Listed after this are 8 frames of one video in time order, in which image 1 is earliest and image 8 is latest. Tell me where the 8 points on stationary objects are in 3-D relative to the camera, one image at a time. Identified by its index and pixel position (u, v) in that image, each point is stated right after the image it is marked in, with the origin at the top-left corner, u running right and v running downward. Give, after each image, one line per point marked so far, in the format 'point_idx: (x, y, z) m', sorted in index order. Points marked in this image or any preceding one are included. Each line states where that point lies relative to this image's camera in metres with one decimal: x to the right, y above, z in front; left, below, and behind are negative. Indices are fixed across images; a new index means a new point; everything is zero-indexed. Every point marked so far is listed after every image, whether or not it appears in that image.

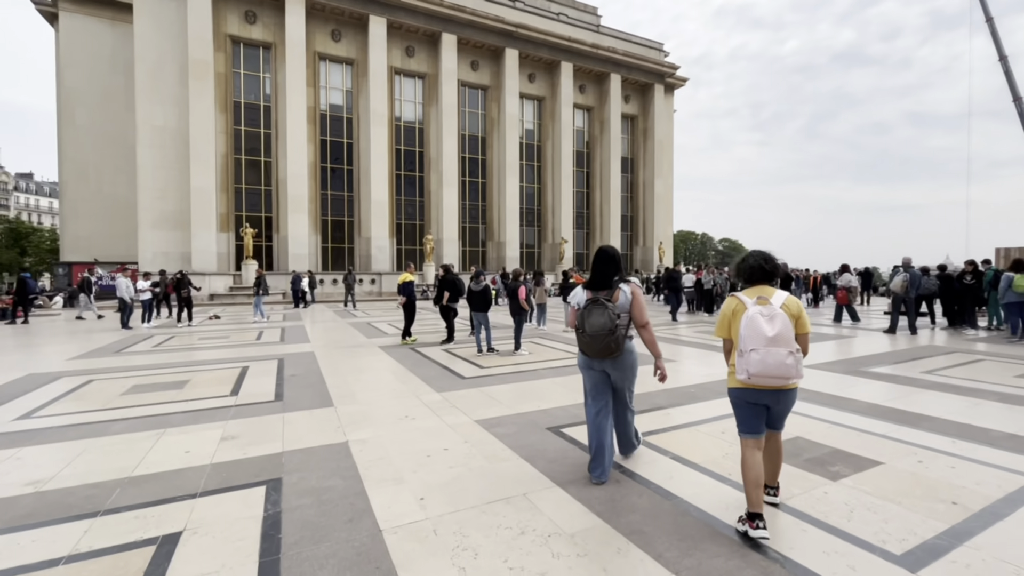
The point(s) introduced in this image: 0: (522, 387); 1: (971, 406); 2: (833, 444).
0: (+0.1, -1.4, +6.4) m
1: (+5.3, -1.4, +5.3) m
2: (+2.9, -1.4, +4.1) m
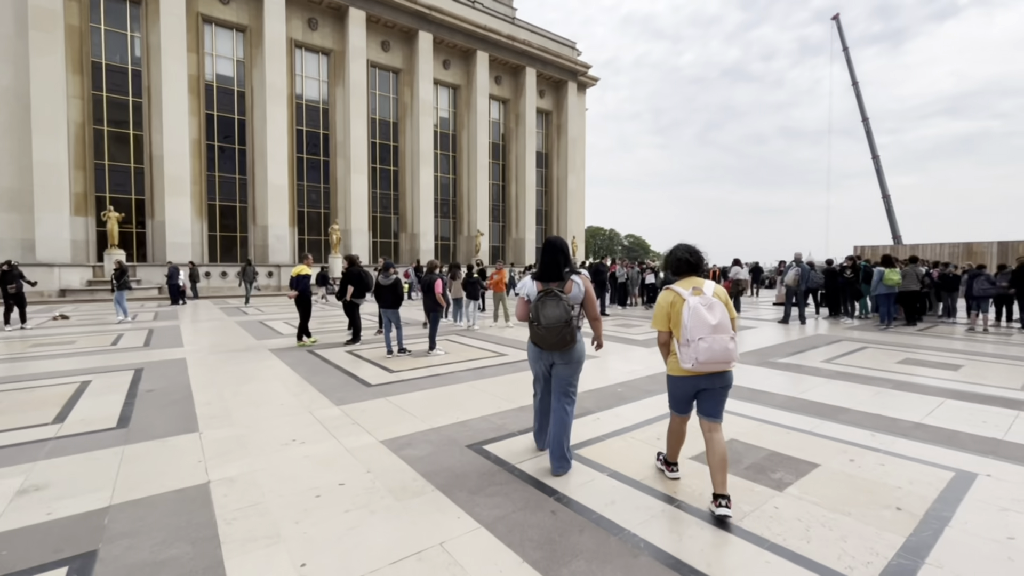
0: (-0.9, -1.3, +5.7) m
1: (+4.4, -1.3, +5.5) m
2: (+2.2, -1.4, +3.9) m
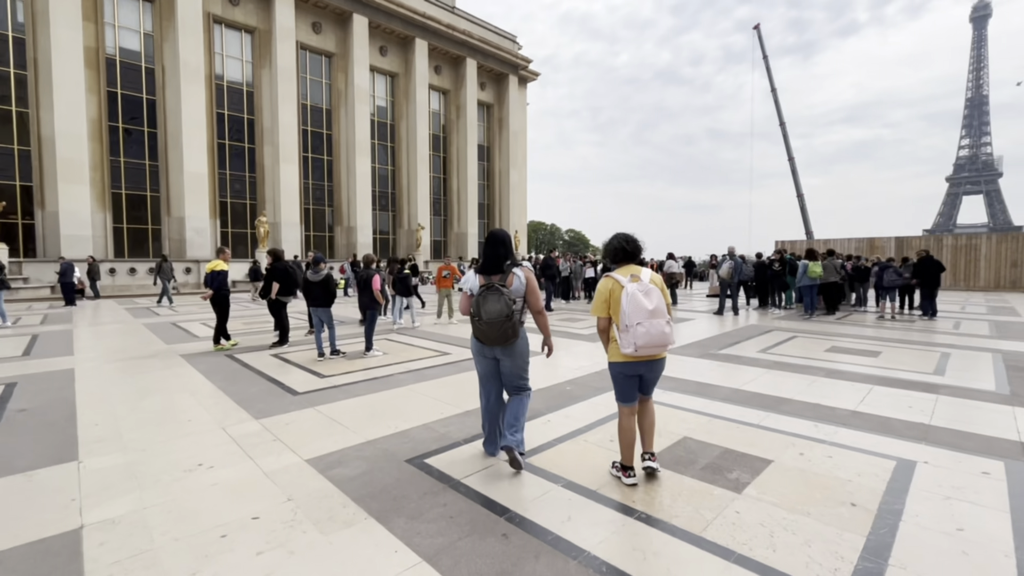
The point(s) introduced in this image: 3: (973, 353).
0: (-1.6, -1.3, +5.2) m
1: (+3.7, -1.2, +5.7) m
2: (+1.7, -1.3, +3.9) m
3: (+7.8, -1.1, +7.8) m
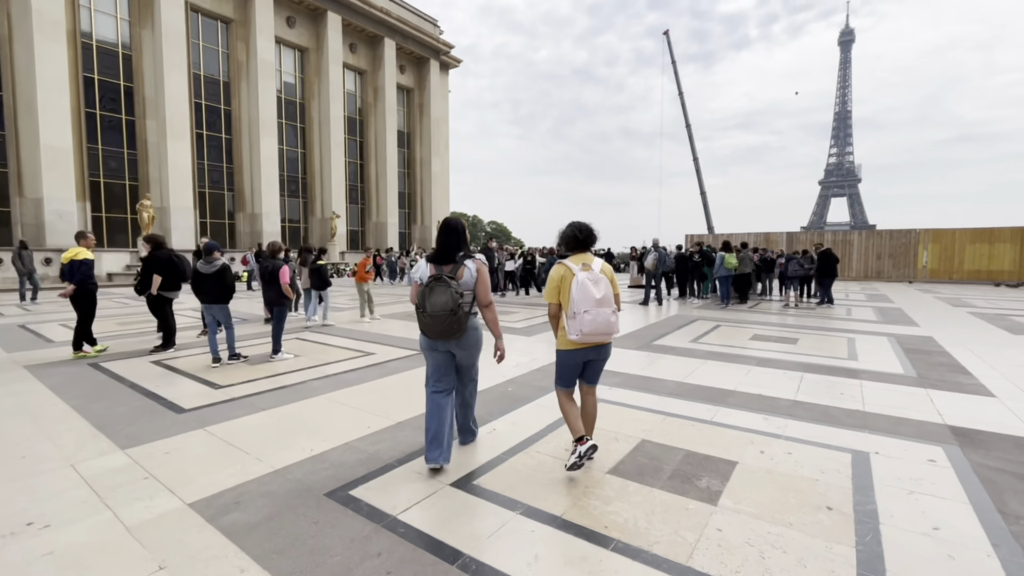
0: (-2.2, -1.2, +4.3) m
1: (+2.9, -1.1, +5.7) m
2: (+1.3, -1.2, +3.6) m
3: (+6.6, -0.9, +8.5) m
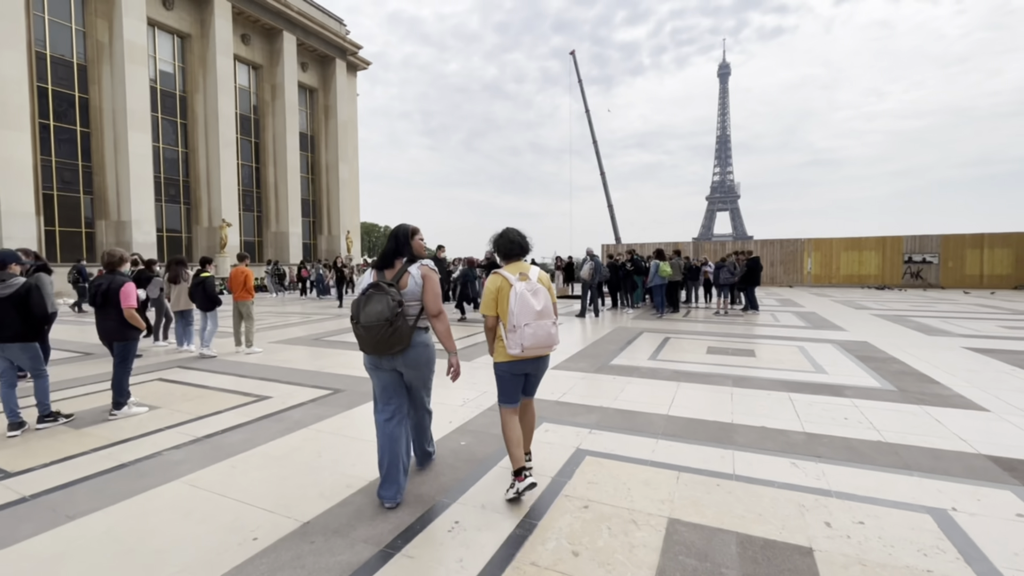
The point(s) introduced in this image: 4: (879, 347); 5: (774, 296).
0: (-2.4, -1.4, +2.7) m
1: (+2.4, -1.2, +5.0) m
2: (+1.2, -1.3, +2.6) m
3: (+5.5, -1.0, +8.4) m
4: (+6.3, -1.0, +7.8) m
5: (+11.3, -0.4, +19.7) m
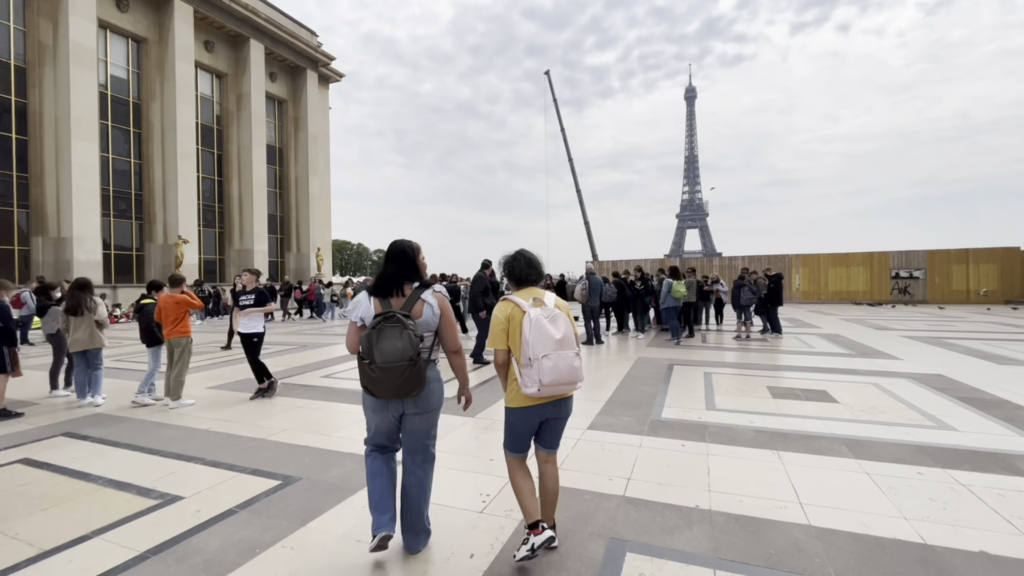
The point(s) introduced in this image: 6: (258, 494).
0: (-1.9, -1.6, +0.9) m
1: (+2.7, -1.5, +3.4) m
2: (+1.6, -1.5, +1.0) m
3: (+5.6, -1.4, +7.0) m
4: (+6.4, -1.4, +6.5) m
5: (+10.8, -1.1, +18.6) m
6: (-1.9, -1.5, +3.4) m
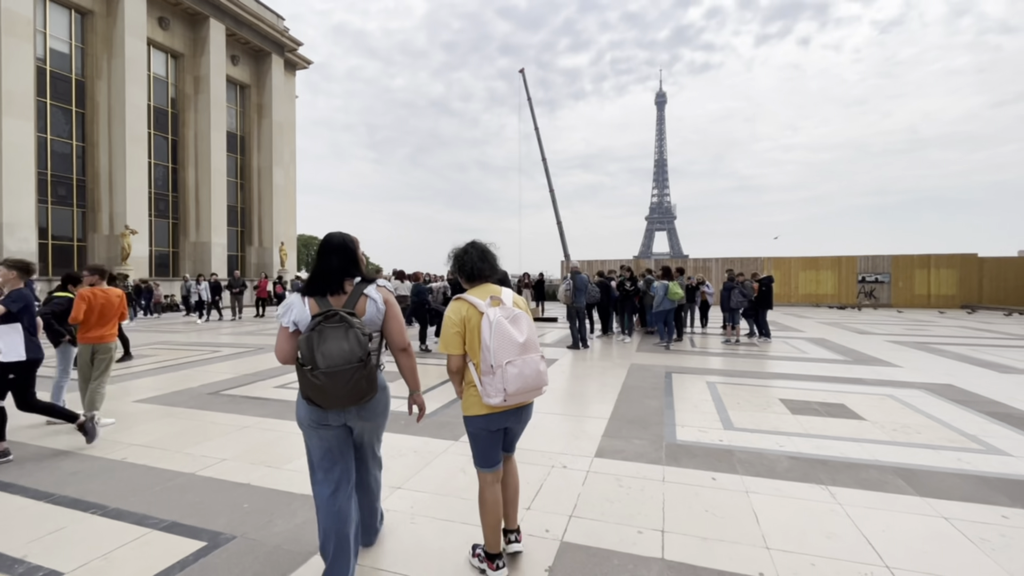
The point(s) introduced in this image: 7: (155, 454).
0: (-1.7, -1.6, -0.1) m
1: (+2.7, -1.5, +2.8) m
2: (+1.8, -1.5, +0.3) m
3: (+5.4, -1.4, +6.5) m
4: (+6.3, -1.4, +6.1) m
5: (+9.8, -1.2, +18.5) m
6: (-1.9, -1.5, +2.5) m
7: (-3.2, -1.5, +4.1) m
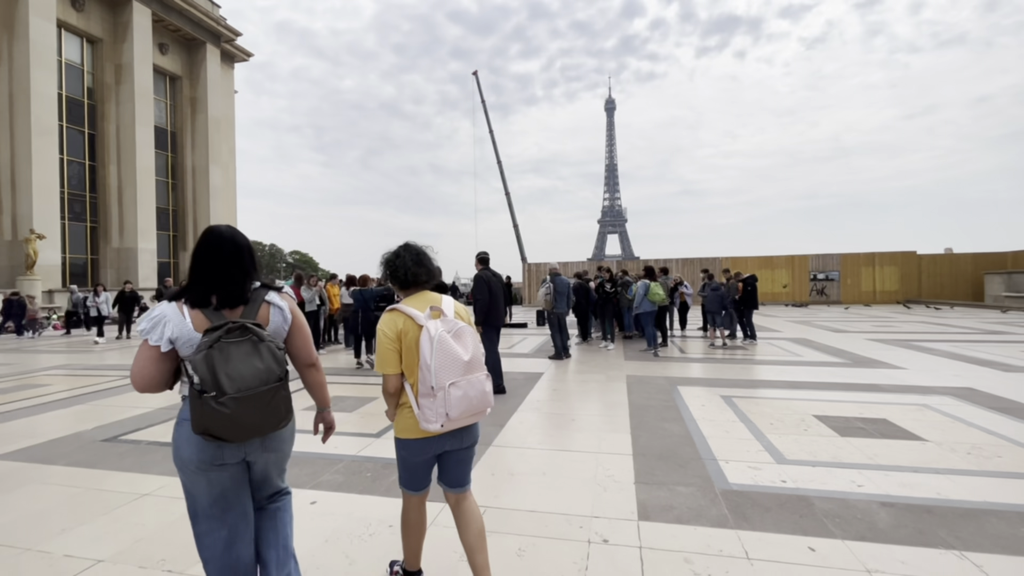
0: (-1.2, -1.6, -1.3) m
1: (+2.9, -1.5, +2.0) m
2: (+2.3, -1.5, -0.6) m
3: (+5.3, -1.4, +5.9) m
4: (+6.1, -1.4, +5.6) m
5: (+8.5, -1.2, +18.3) m
6: (-1.6, -1.6, +1.3) m
7: (-3.1, -1.6, +2.7) m
